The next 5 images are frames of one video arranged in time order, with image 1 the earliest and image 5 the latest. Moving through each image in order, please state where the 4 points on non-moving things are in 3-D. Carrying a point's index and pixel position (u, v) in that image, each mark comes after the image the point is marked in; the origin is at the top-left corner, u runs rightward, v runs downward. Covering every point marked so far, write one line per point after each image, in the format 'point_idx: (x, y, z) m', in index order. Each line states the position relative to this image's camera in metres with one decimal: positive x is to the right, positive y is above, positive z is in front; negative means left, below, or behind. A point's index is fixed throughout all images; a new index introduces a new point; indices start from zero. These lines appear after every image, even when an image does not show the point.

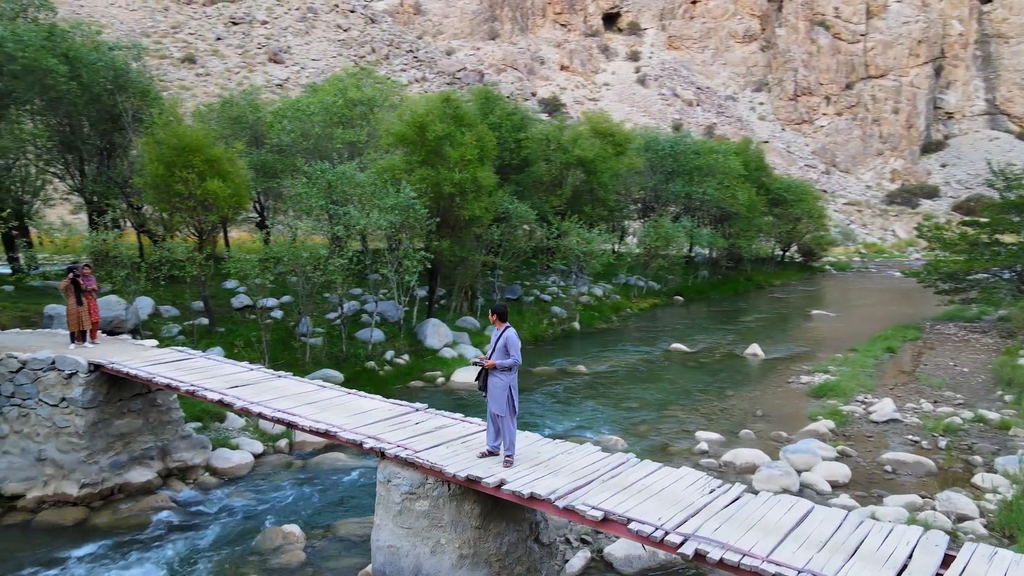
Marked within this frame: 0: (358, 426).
0: (-1.8, -1.6, +8.6) m
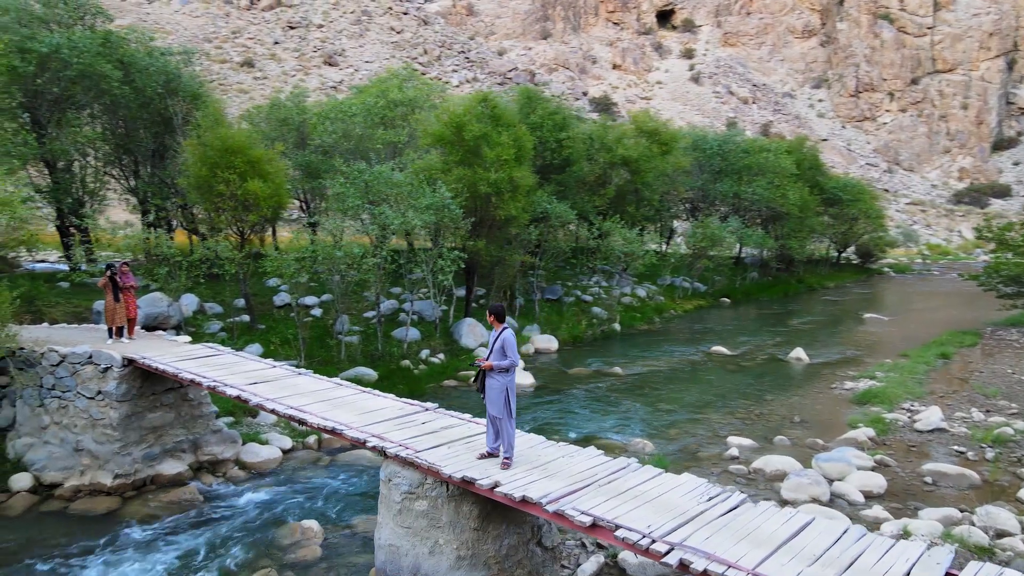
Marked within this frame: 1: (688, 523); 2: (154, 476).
0: (-1.7, -1.6, +8.7) m
1: (+1.5, -2.0, +6.2) m
2: (-6.3, -3.3, +12.9) m
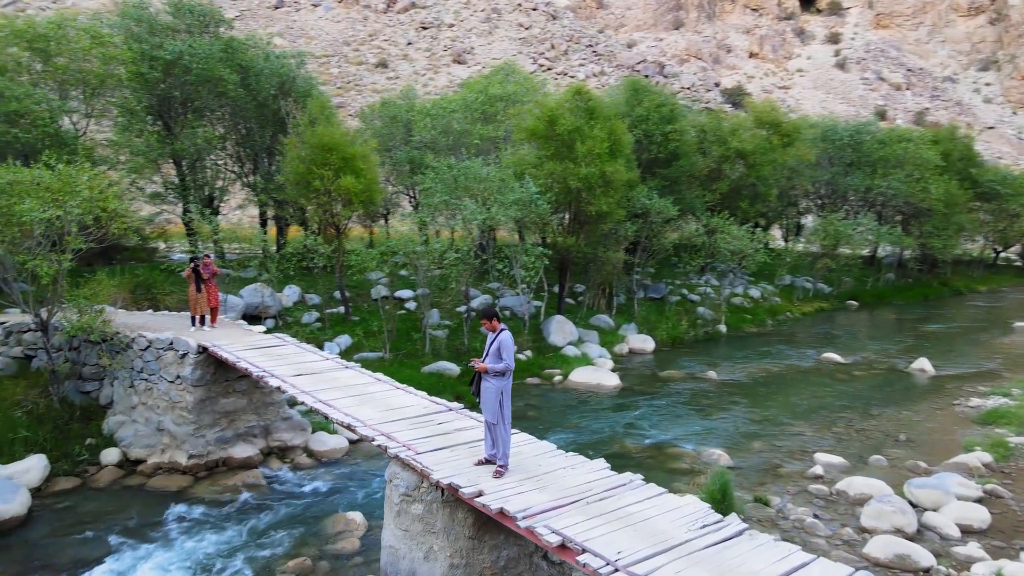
0: (-1.5, -1.6, +8.6) m
1: (+1.2, -2.0, +5.6) m
2: (-5.3, -3.1, +13.6) m
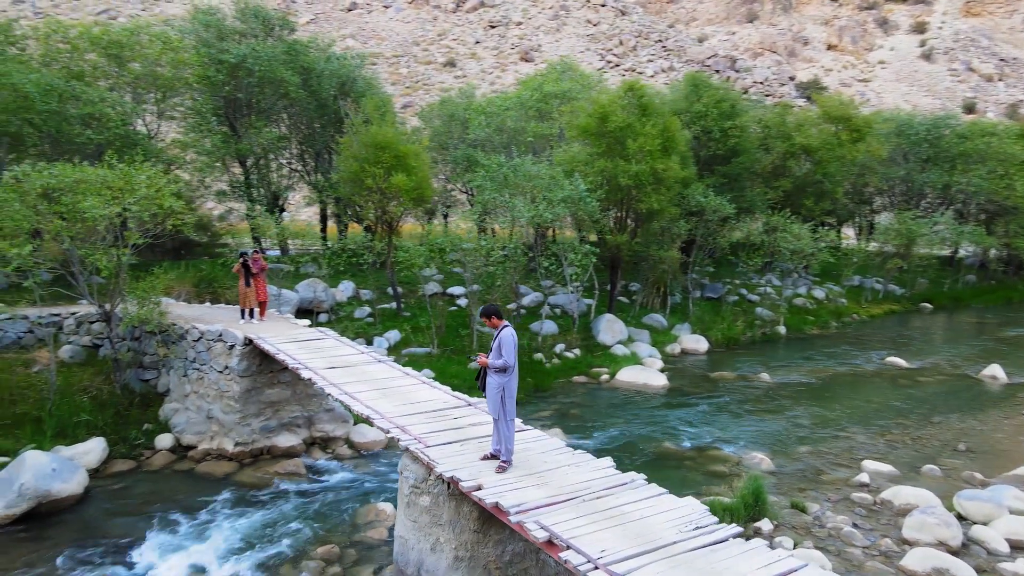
0: (-1.4, -1.5, +8.8) m
1: (+1.1, -2.0, +5.6) m
2: (-4.6, -3.0, +14.1) m
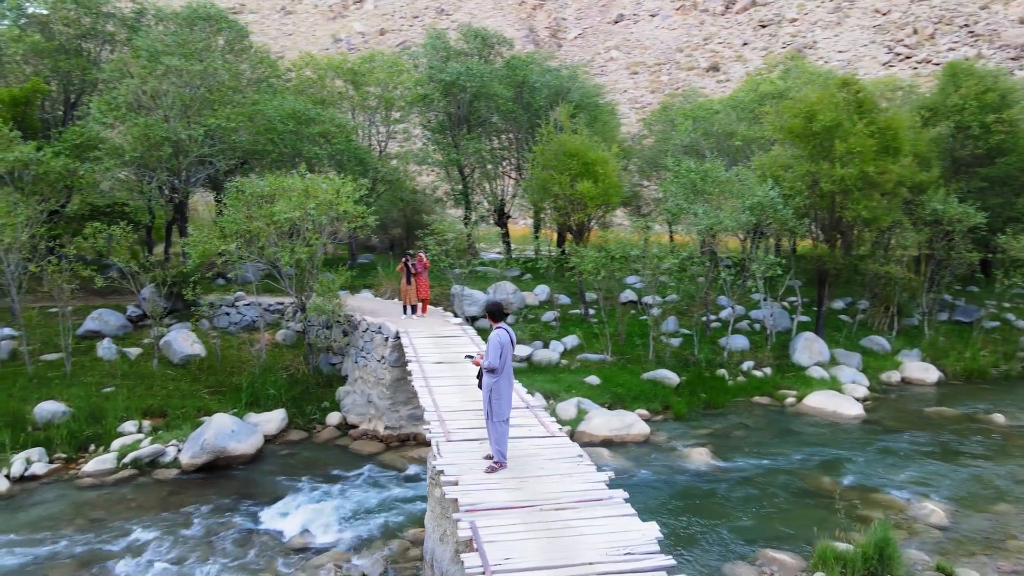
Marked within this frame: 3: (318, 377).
0: (-0.7, -1.5, +9.2) m
1: (+0.3, -2.0, +5.3) m
2: (-2.0, -3.0, +15.3) m
3: (-4.6, -2.1, +17.3) m
